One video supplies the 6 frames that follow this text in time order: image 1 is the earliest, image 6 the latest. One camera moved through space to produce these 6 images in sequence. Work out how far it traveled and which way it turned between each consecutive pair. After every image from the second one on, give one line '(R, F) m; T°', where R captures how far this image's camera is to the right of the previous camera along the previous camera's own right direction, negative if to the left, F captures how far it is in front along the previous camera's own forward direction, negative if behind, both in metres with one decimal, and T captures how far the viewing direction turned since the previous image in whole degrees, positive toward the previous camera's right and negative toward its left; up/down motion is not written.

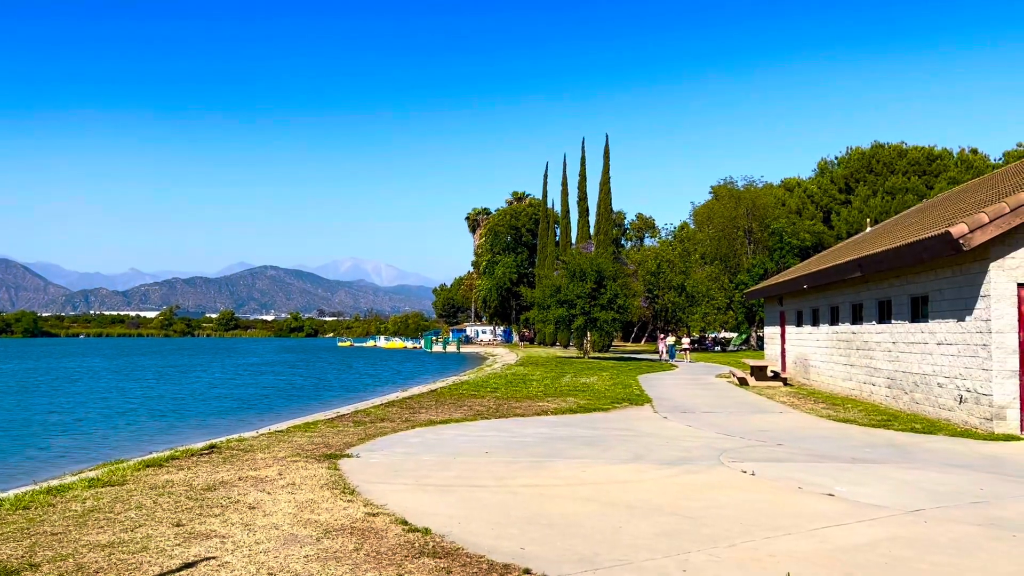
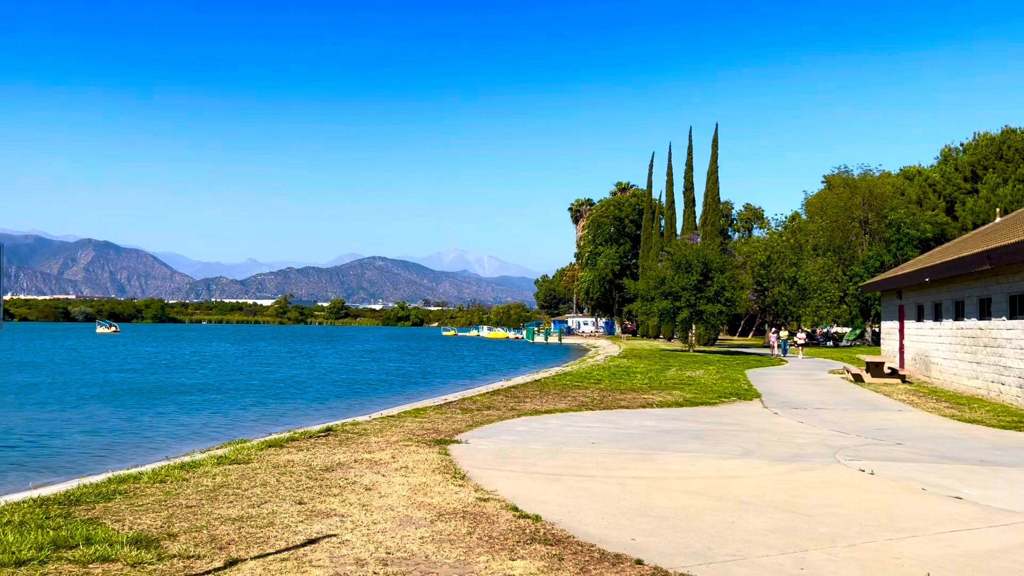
(-0.1, 0.0) m; -7°
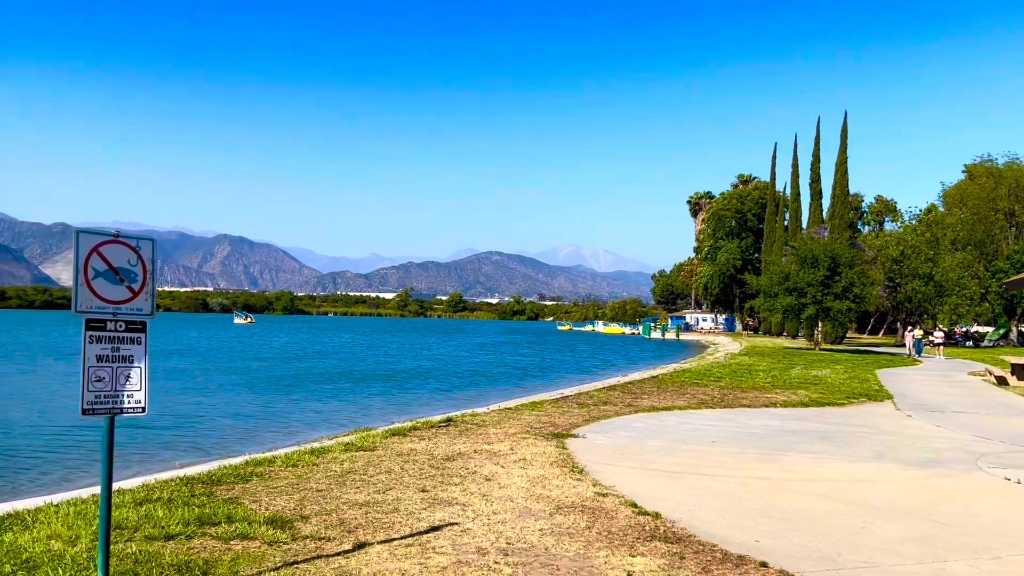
(0.0, 0.0) m; -8°
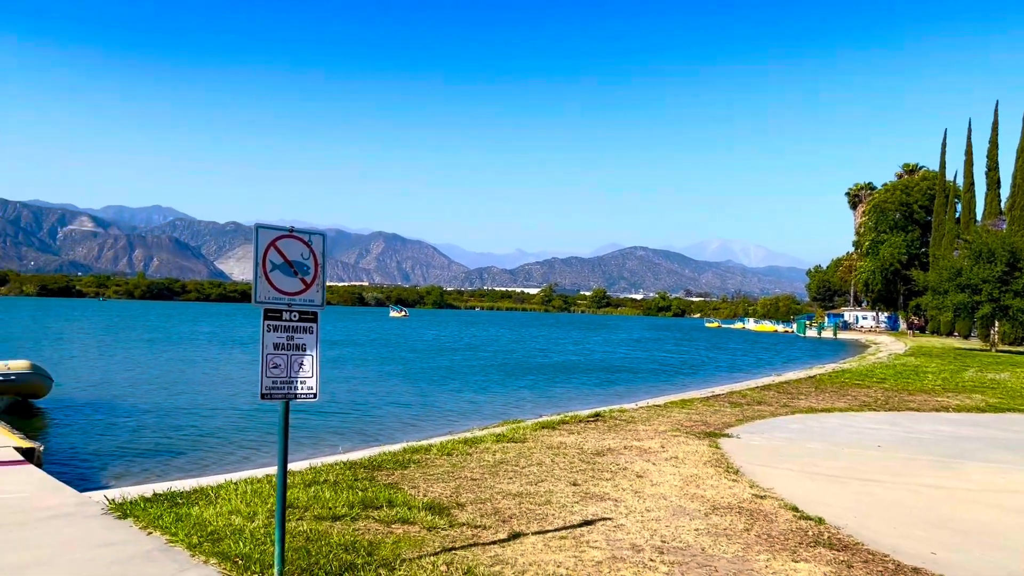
(-0.1, 0.0) m; -10°
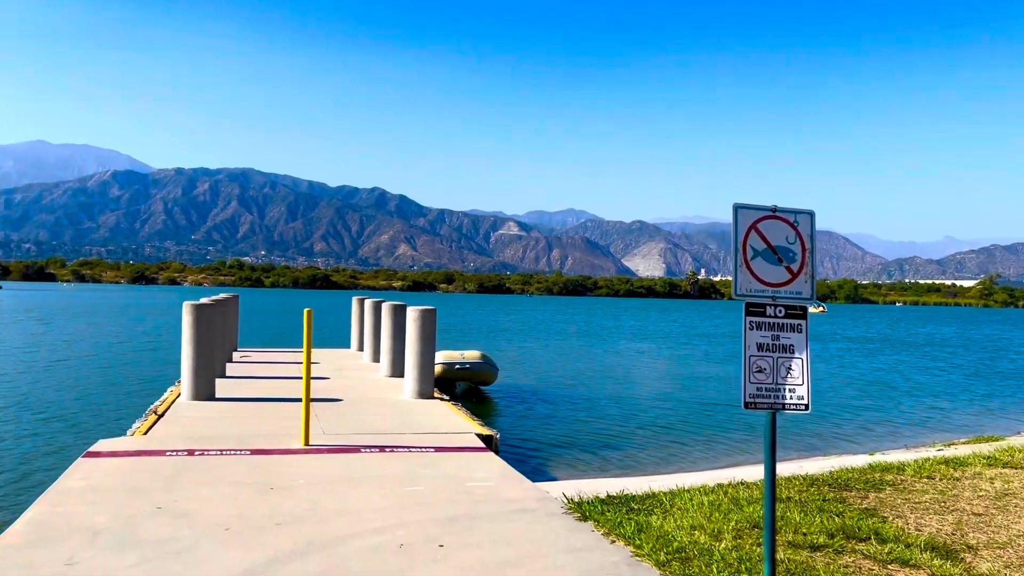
(-0.8, +0.9) m; -27°
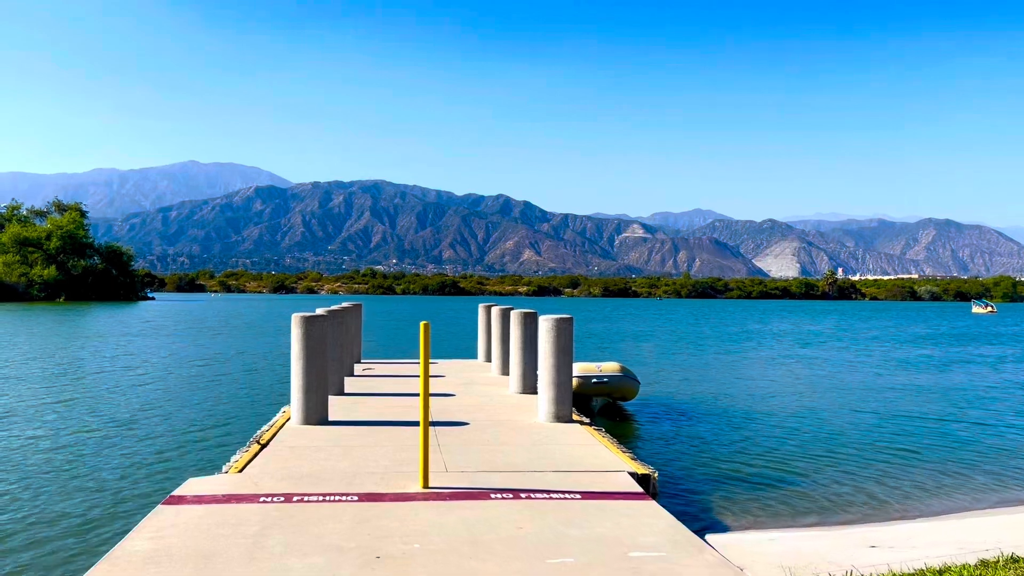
(-0.4, +2.3) m; -8°
